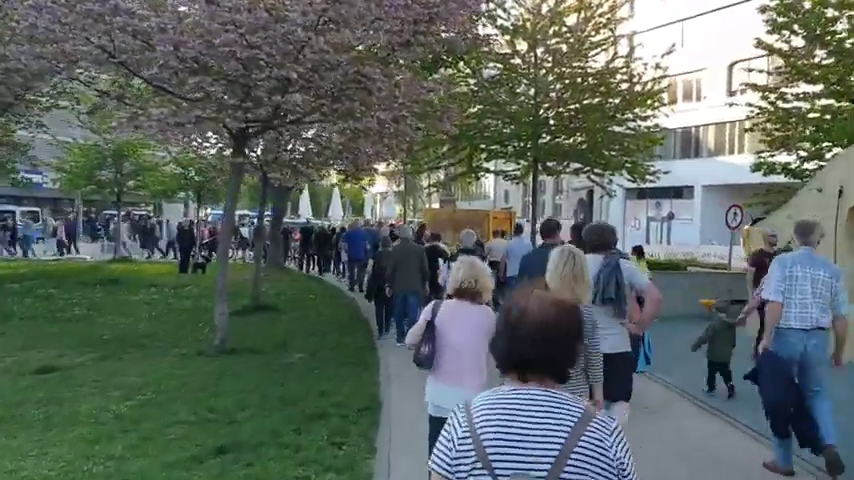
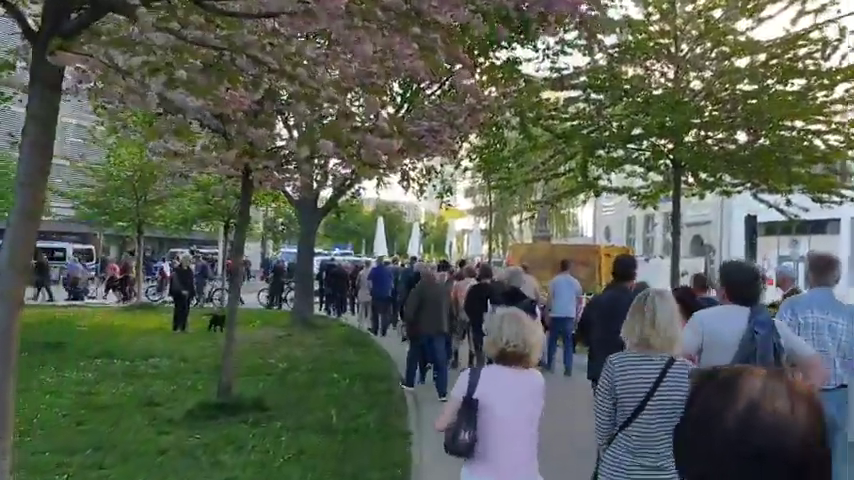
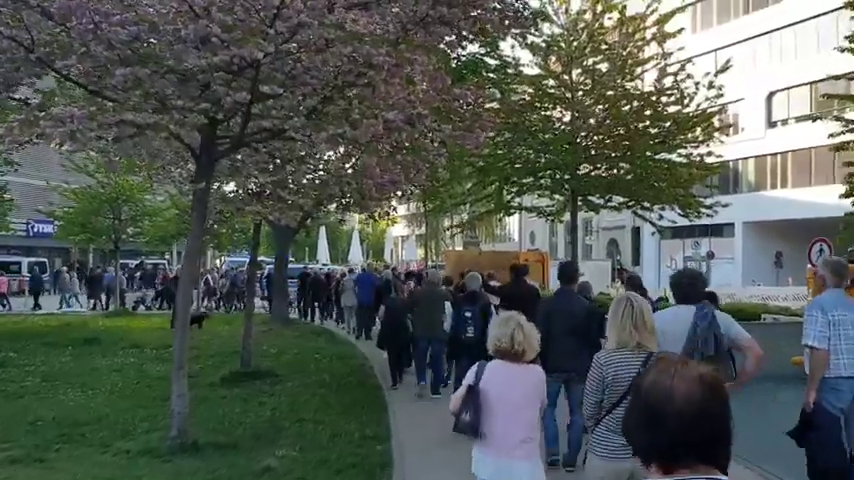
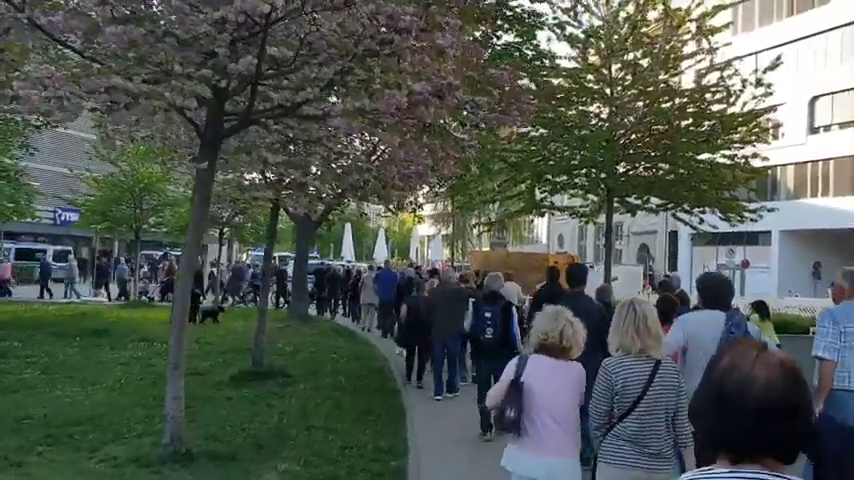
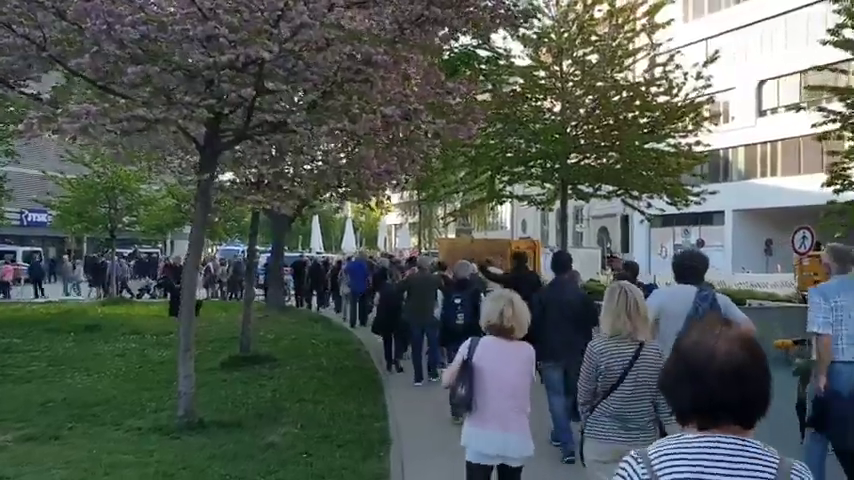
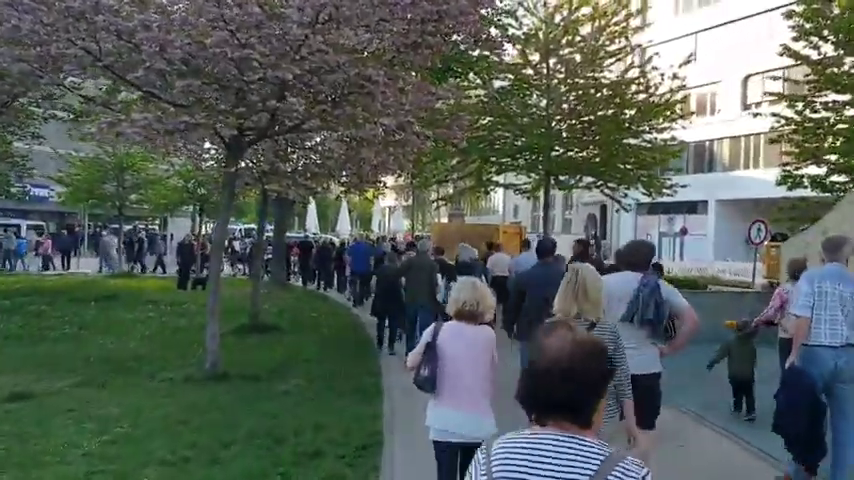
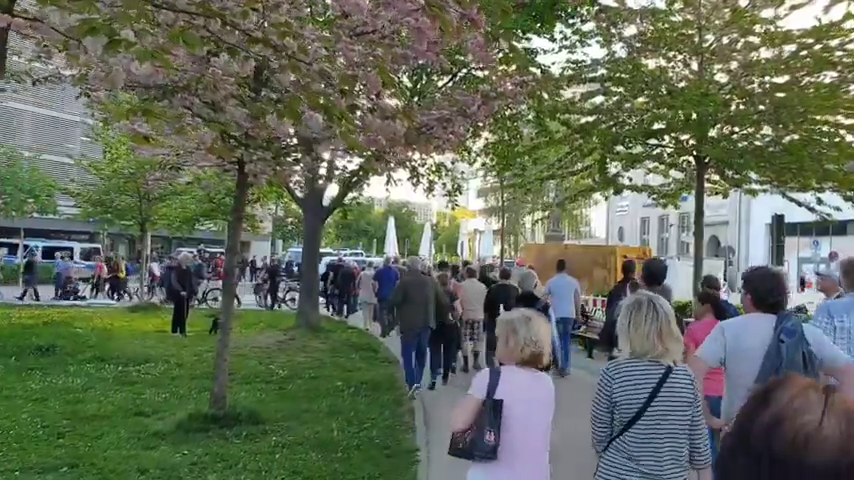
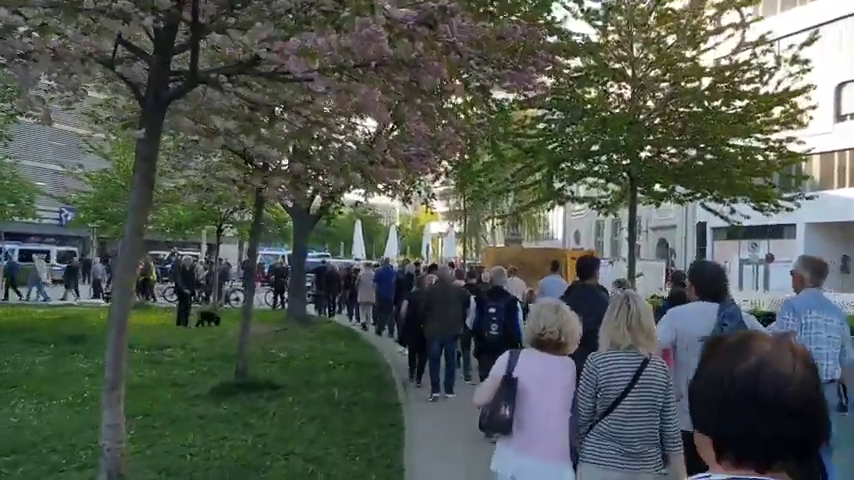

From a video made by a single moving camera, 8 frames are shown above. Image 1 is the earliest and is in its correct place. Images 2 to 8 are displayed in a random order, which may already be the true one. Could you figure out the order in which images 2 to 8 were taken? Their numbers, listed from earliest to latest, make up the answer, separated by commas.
6, 5, 3, 4, 8, 2, 7
